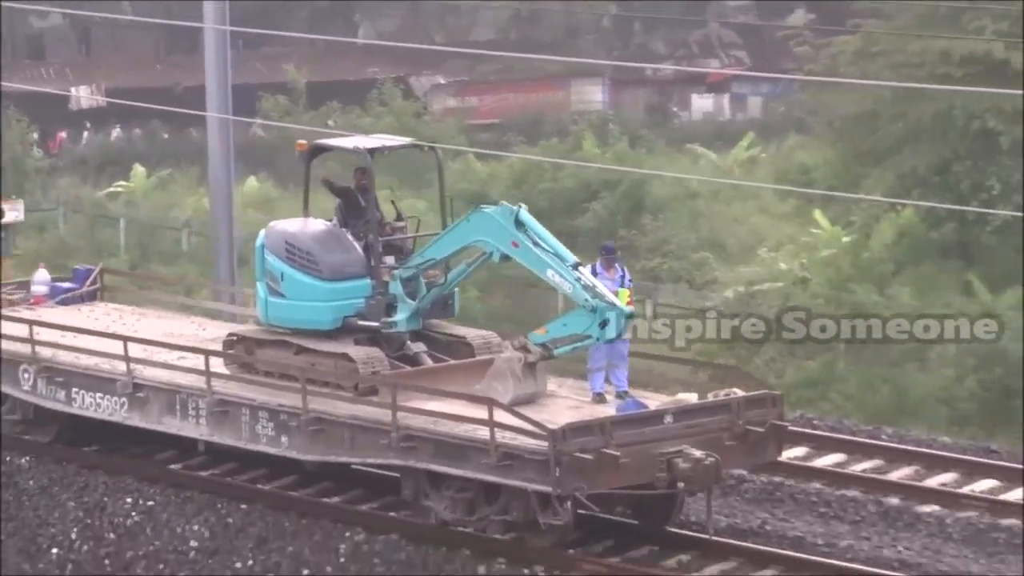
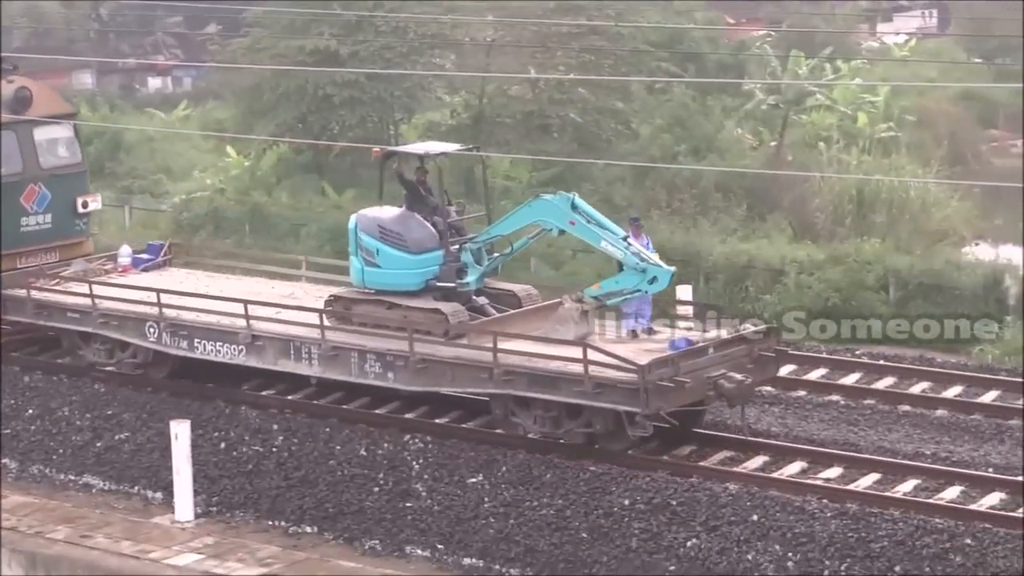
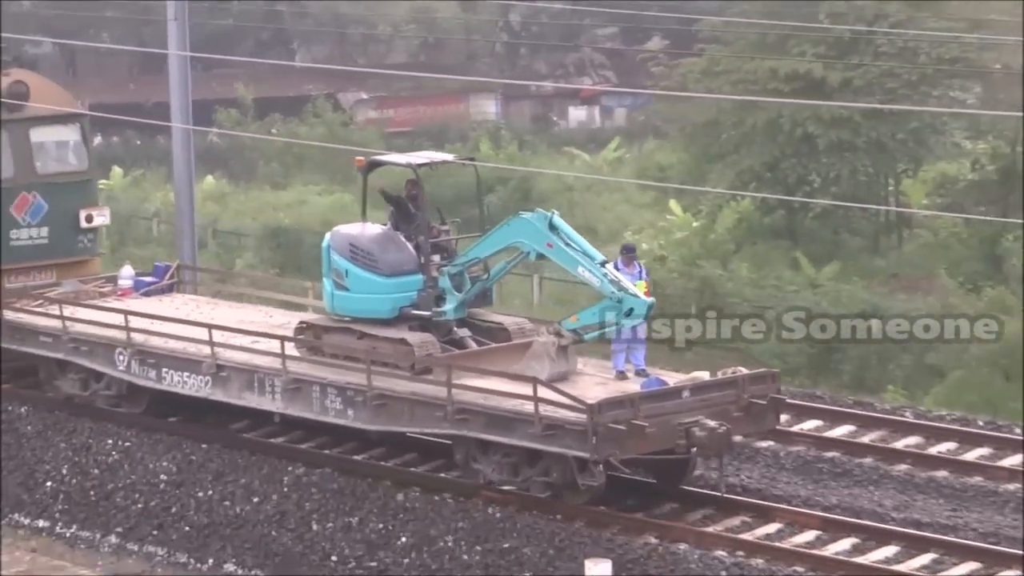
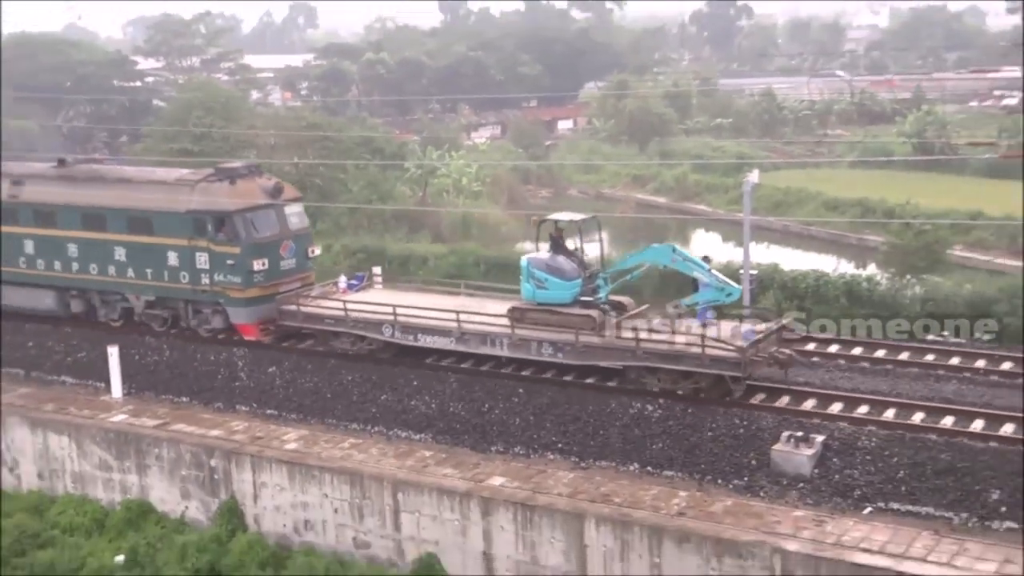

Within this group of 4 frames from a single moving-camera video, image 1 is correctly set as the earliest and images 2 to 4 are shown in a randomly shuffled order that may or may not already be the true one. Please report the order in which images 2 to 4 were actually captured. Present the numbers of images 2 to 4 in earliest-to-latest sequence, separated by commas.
3, 2, 4
